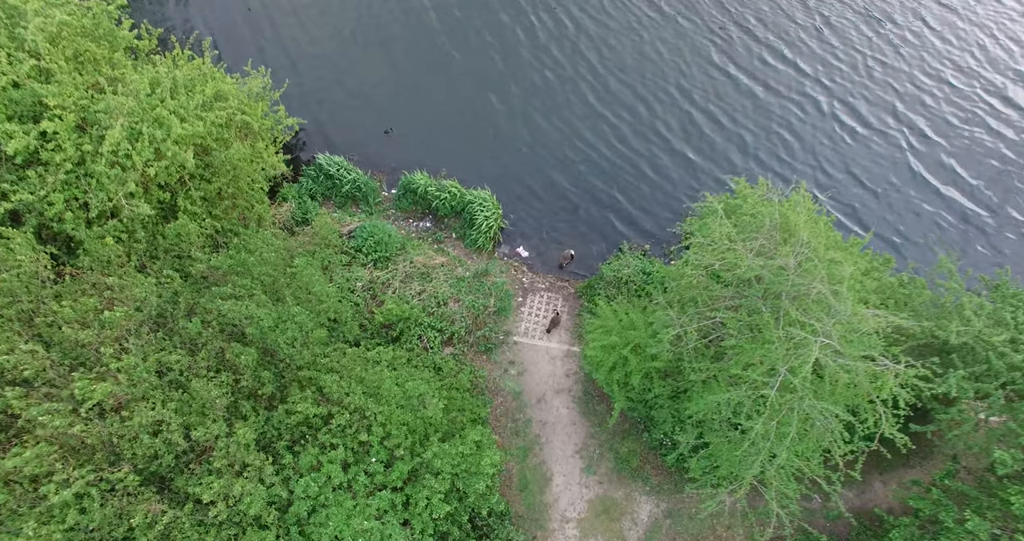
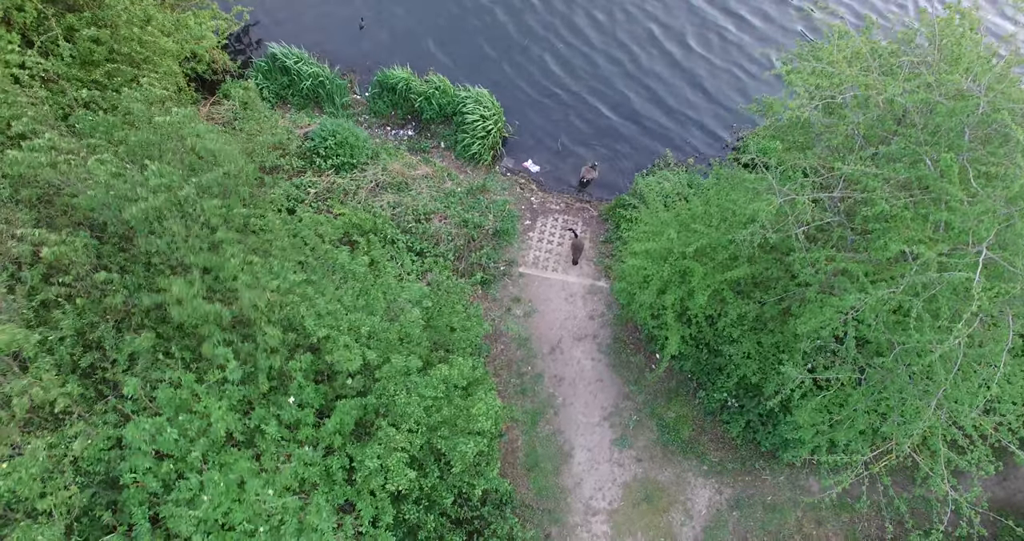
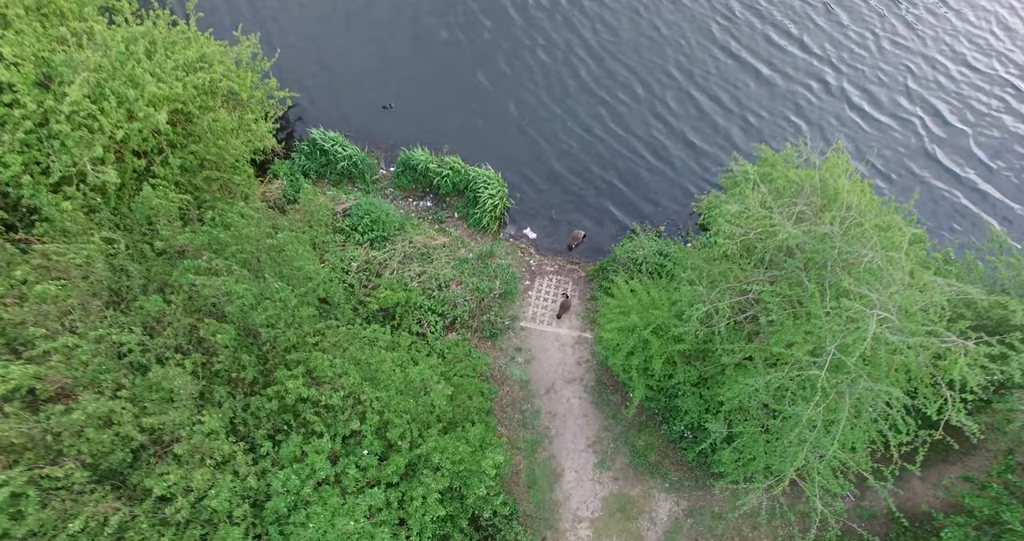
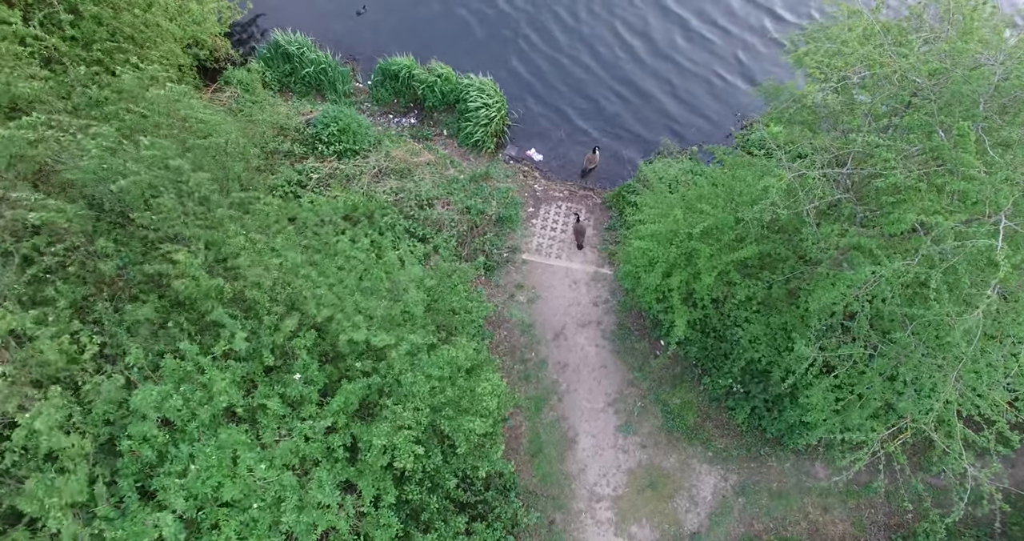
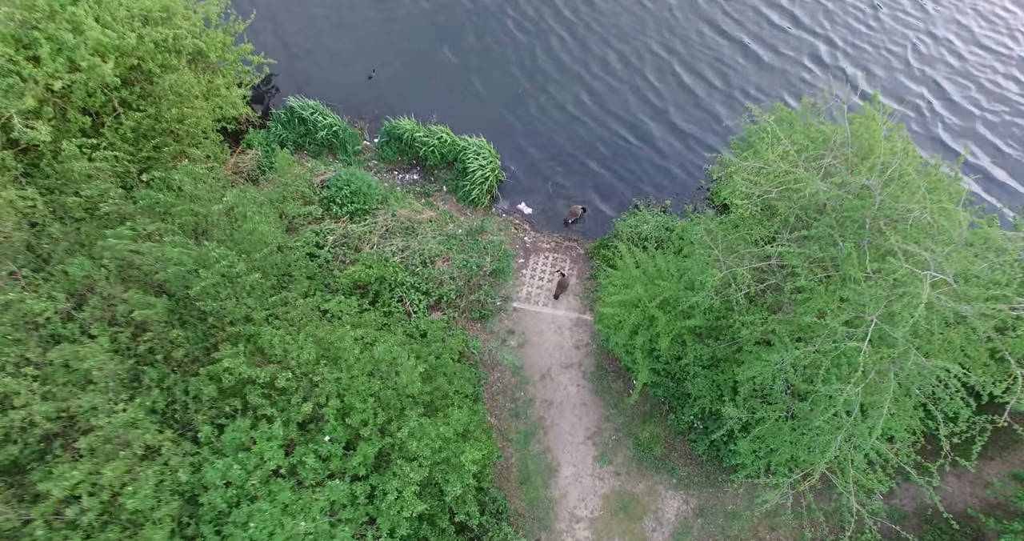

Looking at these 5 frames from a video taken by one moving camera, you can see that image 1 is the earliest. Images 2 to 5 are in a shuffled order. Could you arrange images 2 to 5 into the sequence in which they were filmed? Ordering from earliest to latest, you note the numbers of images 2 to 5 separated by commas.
3, 5, 2, 4
